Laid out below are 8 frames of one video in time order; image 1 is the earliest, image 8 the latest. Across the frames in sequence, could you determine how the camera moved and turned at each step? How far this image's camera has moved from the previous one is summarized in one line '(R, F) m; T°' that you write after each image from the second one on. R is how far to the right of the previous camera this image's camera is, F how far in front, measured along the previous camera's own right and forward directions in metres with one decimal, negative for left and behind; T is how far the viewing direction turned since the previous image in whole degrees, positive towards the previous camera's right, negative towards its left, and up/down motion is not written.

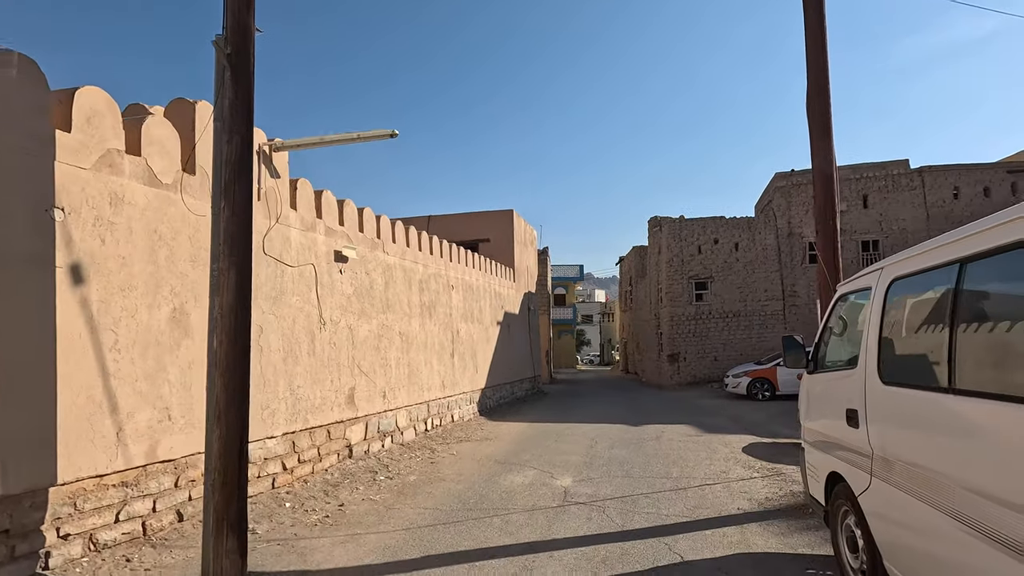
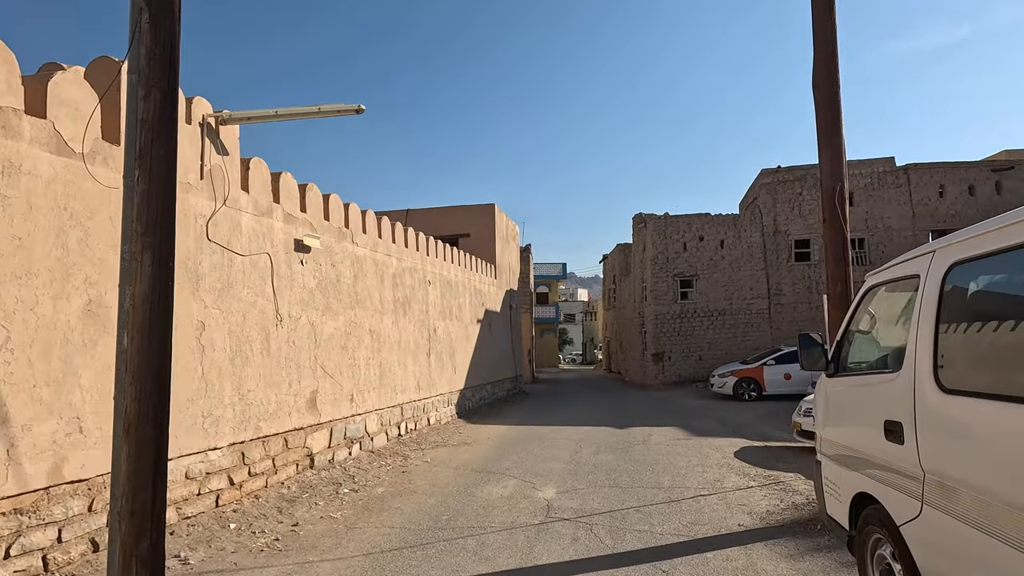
(0.0, +0.6) m; +2°
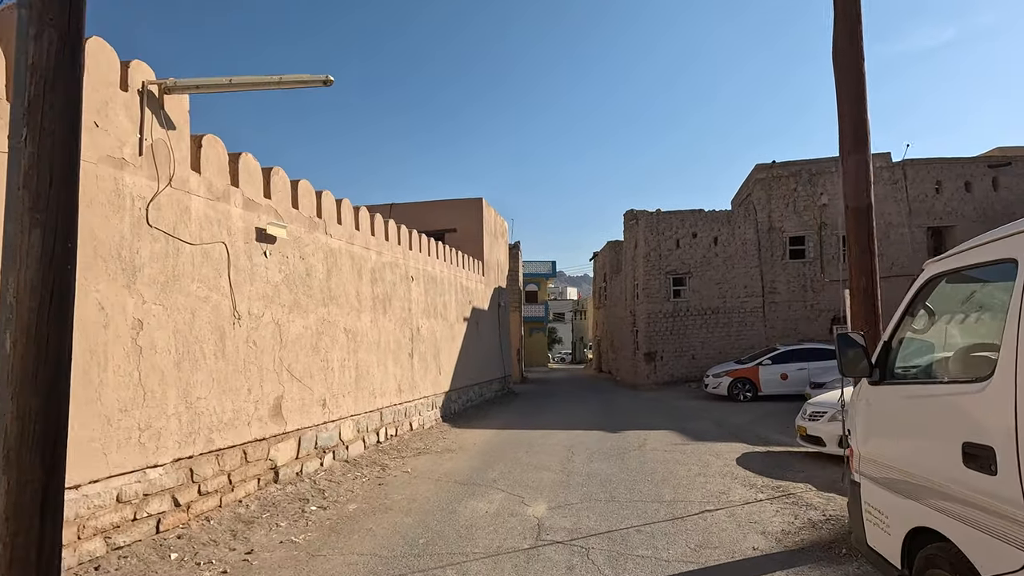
(0.0, +0.6) m; +1°
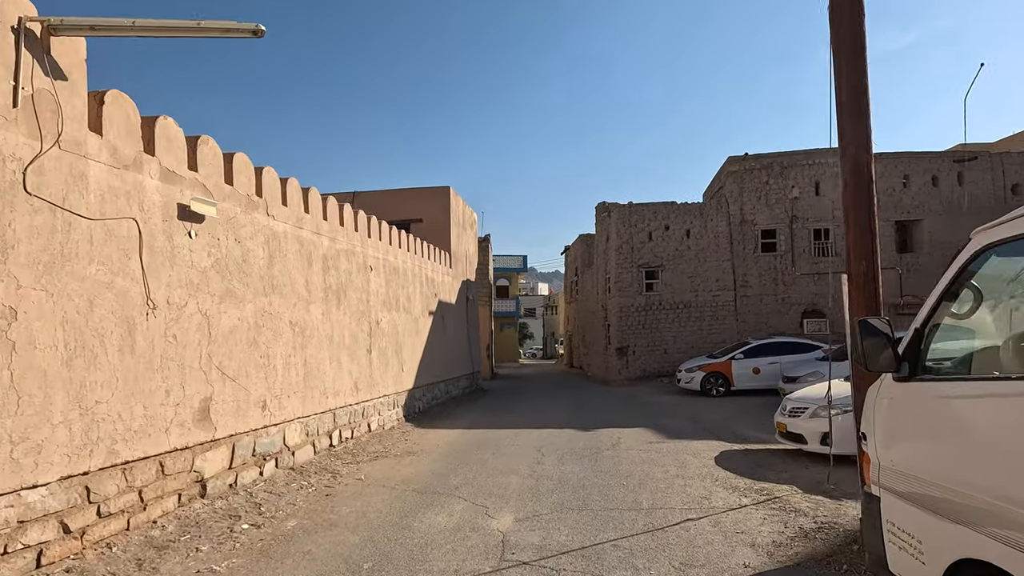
(+0.1, +0.6) m; +3°
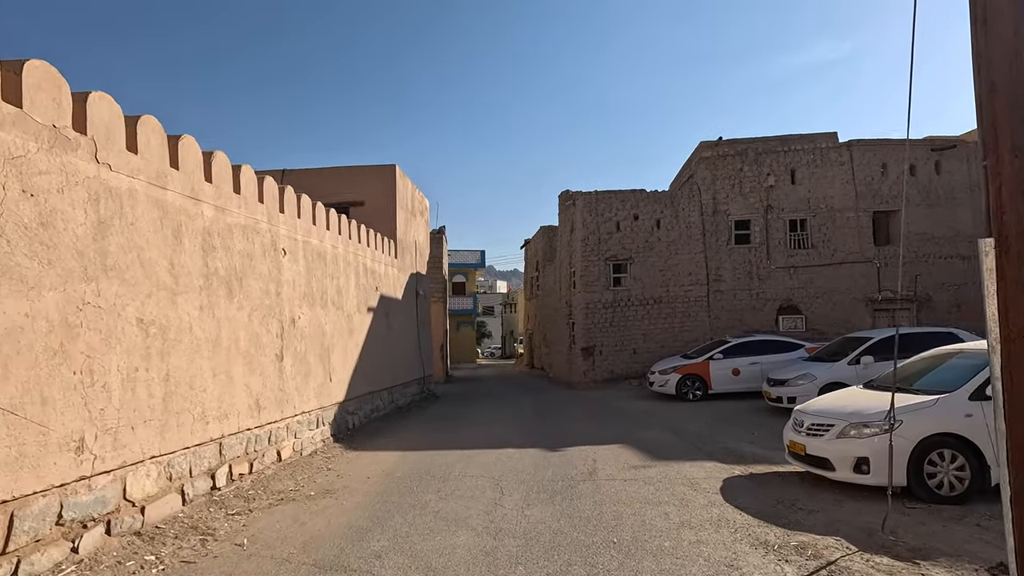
(+0.1, +1.8) m; +4°
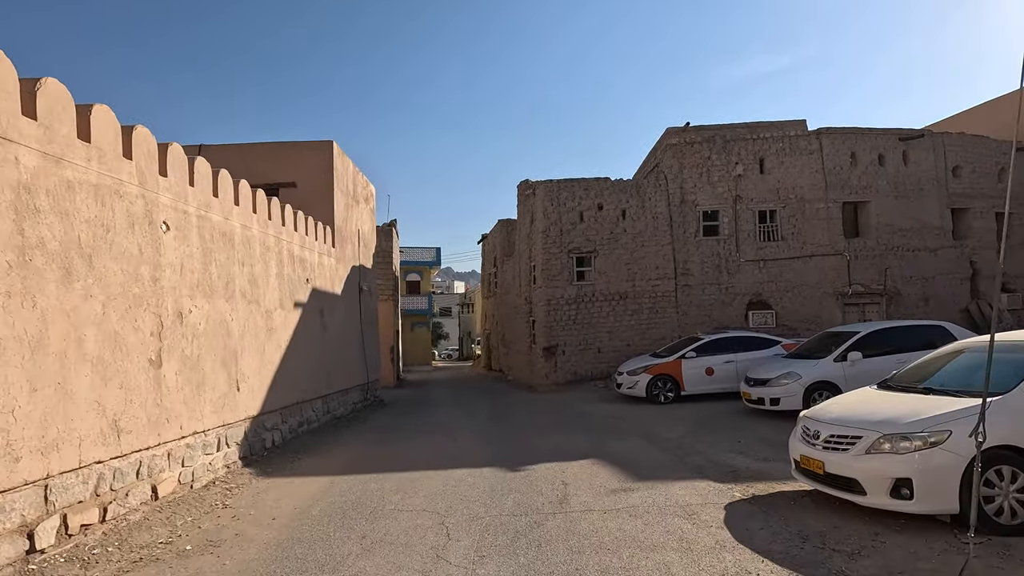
(+0.1, +1.4) m; +4°
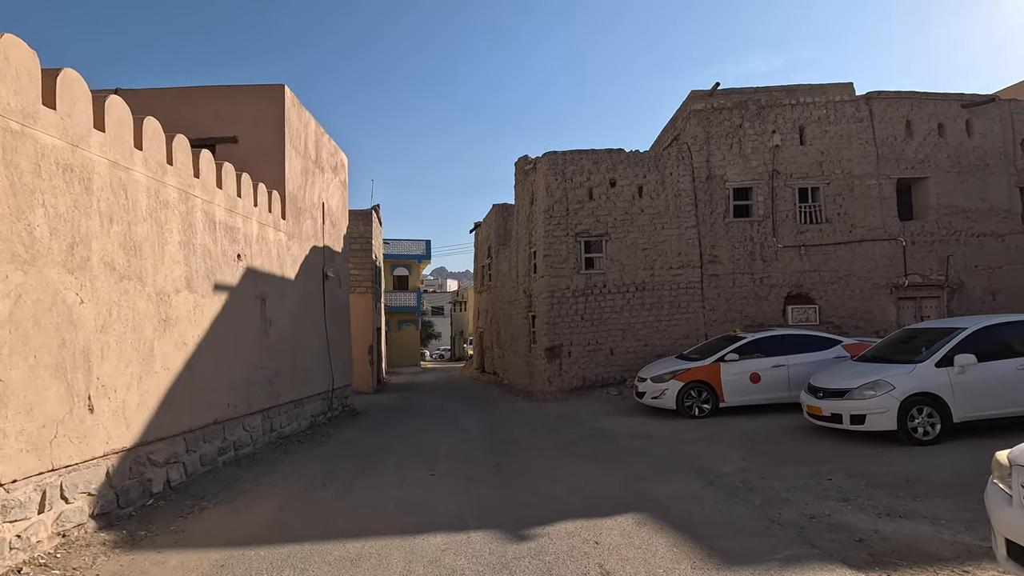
(-0.1, +2.4) m; +1°
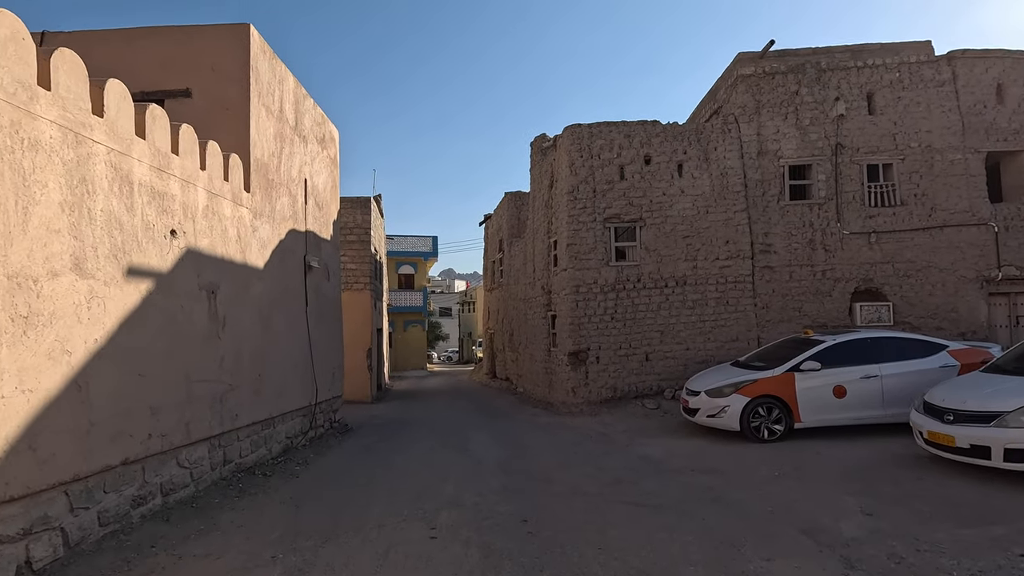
(-0.2, +1.9) m; -1°
